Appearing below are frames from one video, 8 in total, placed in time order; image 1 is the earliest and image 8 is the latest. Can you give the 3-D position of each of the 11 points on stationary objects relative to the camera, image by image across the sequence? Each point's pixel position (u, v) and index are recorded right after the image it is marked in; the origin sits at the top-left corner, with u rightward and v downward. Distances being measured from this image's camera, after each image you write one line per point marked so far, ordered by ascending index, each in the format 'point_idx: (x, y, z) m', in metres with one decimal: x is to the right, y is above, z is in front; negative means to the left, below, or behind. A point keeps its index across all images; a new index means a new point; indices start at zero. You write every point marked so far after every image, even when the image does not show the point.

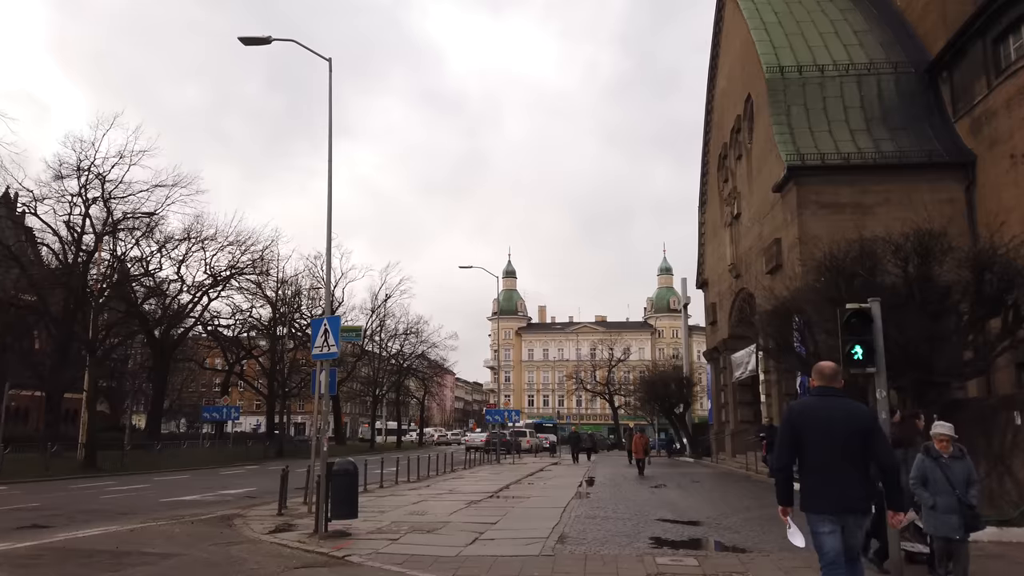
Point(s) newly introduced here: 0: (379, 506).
0: (-3.0, -4.9, +16.8) m
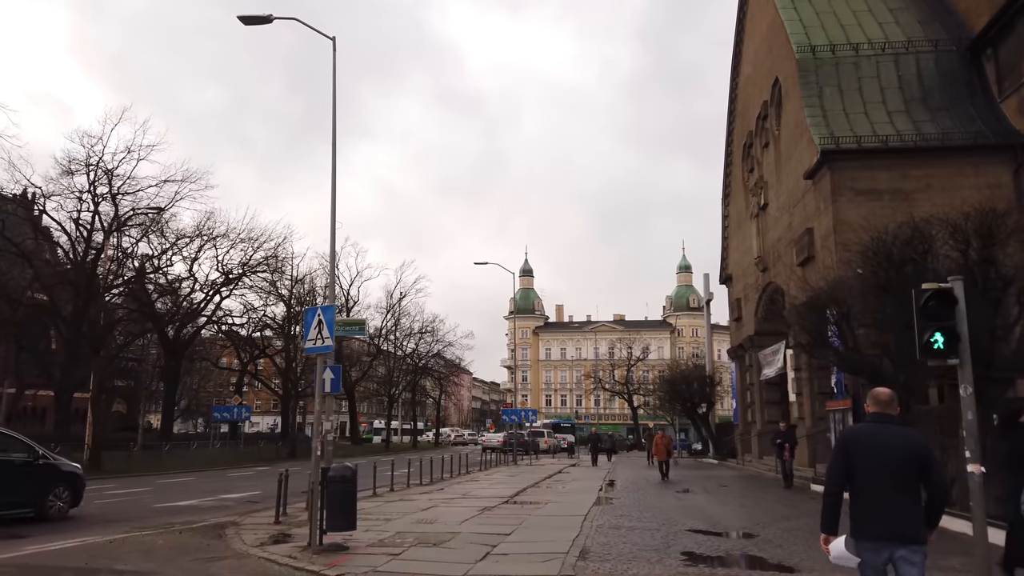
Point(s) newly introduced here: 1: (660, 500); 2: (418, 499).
0: (-2.7, -4.7, +15.6) m
1: (+3.6, -5.1, +18.1) m
2: (-2.4, -5.4, +19.1) m
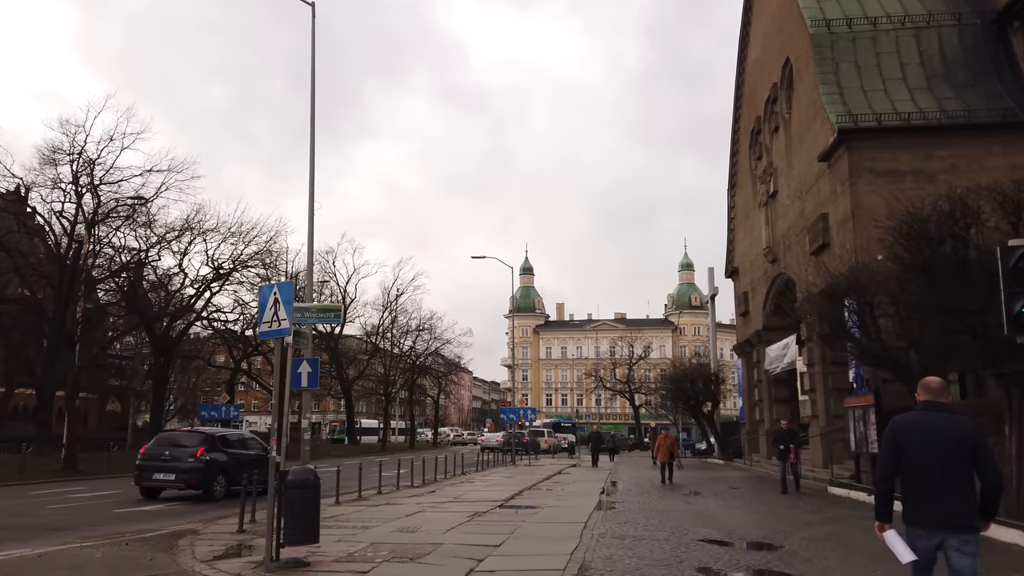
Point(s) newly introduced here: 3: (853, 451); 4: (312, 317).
0: (-2.8, -4.4, +14.2) m
1: (+3.5, -4.8, +16.7) m
2: (-2.5, -5.1, +17.7) m
3: (+8.8, -4.2, +19.2) m
4: (-3.6, -0.5, +13.3) m
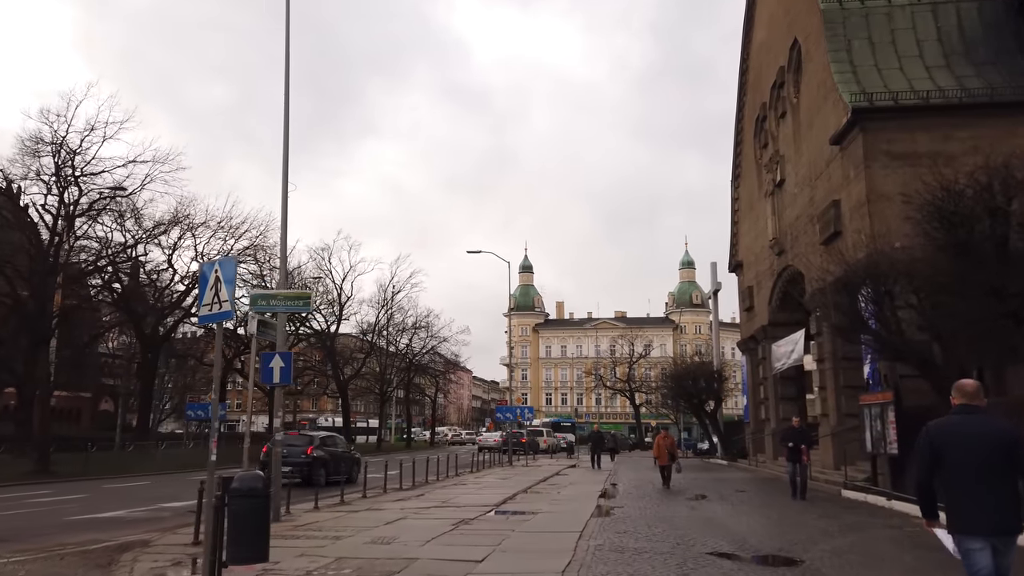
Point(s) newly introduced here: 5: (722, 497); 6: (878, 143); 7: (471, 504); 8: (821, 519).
0: (-3.0, -4.2, +12.9) m
1: (+3.3, -4.6, +15.4) m
2: (-2.7, -4.9, +16.5) m
3: (+8.6, -3.9, +18.0) m
4: (-3.8, -0.3, +12.0) m
5: (+5.3, -5.3, +18.8) m
6: (+9.4, +3.7, +19.2) m
7: (-1.0, -5.1, +17.8) m
8: (+5.7, -4.2, +13.6) m
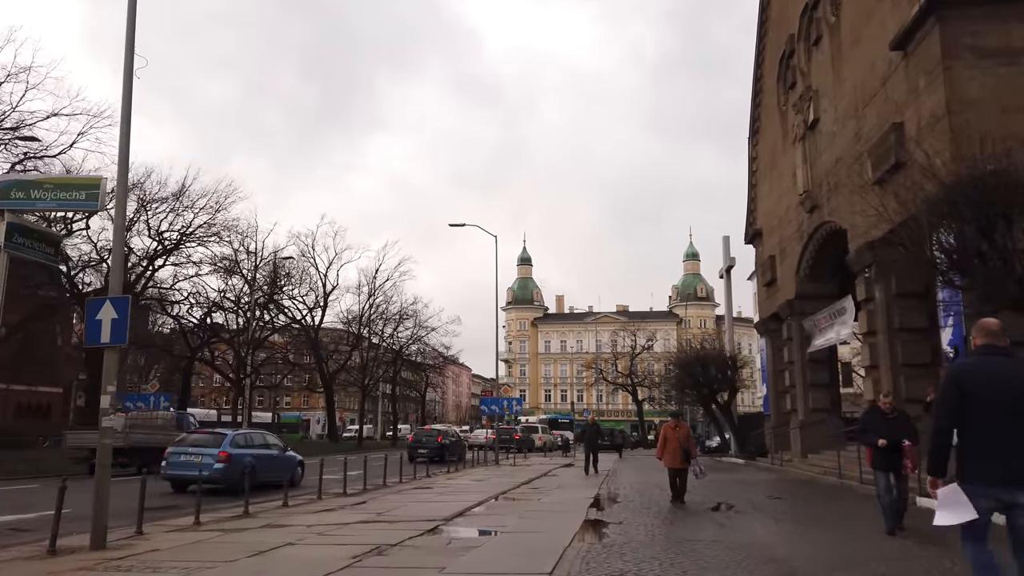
0: (-3.7, -3.0, +8.2) m
1: (+2.6, -3.4, +10.7) m
2: (-3.4, -3.7, +11.7) m
3: (+7.9, -2.8, +13.2) m
4: (-4.5, +0.9, +7.3) m
5: (+4.6, -4.1, +14.0) m
6: (+8.7, +4.9, +14.4) m
7: (-1.7, -4.0, +13.0) m
8: (+4.9, -3.1, +8.8) m
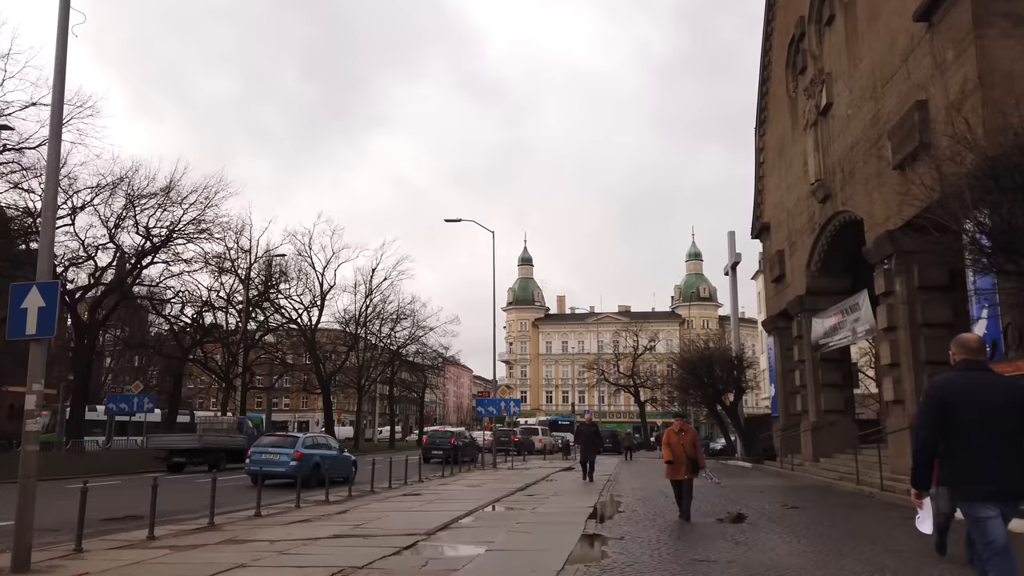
0: (-3.9, -2.8, +6.9) m
1: (+2.4, -3.3, +9.4) m
2: (-3.6, -3.6, +10.5) m
3: (+7.7, -2.6, +11.9) m
4: (-4.7, +1.1, +6.1) m
5: (+4.4, -3.9, +12.8) m
6: (+8.5, +5.1, +13.2) m
7: (-1.9, -3.8, +11.8) m
8: (+4.8, -2.9, +7.6) m
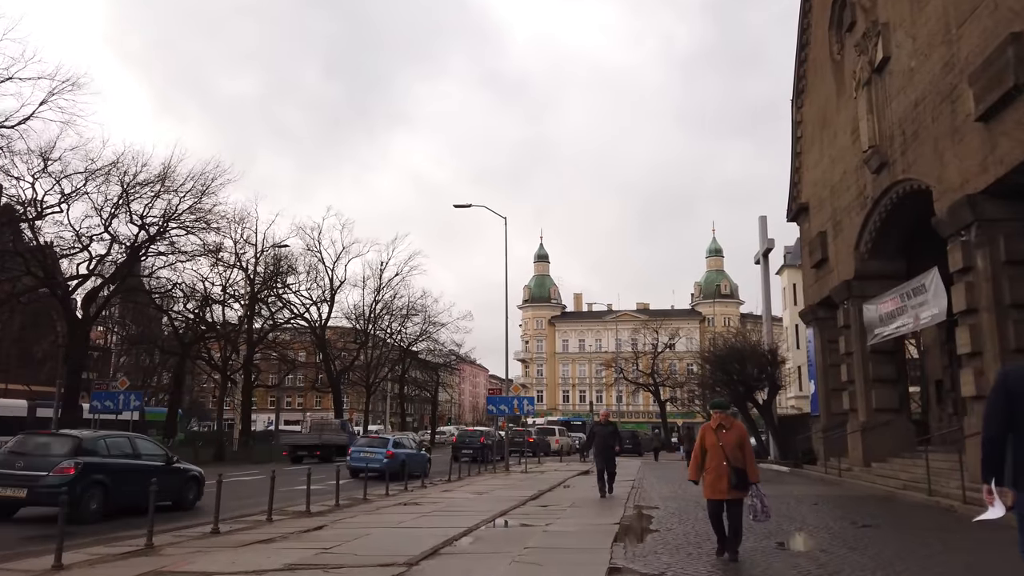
0: (-3.9, -2.4, +4.5) m
1: (+2.4, -2.8, +6.8) m
2: (-3.6, -3.1, +8.0) m
3: (+7.8, -2.1, +9.2) m
4: (-4.7, +1.5, +3.6) m
5: (+4.5, -3.5, +10.2) m
6: (+8.6, +5.6, +10.5) m
7: (-1.8, -3.4, +9.3) m
8: (+4.7, -2.4, +5.0) m
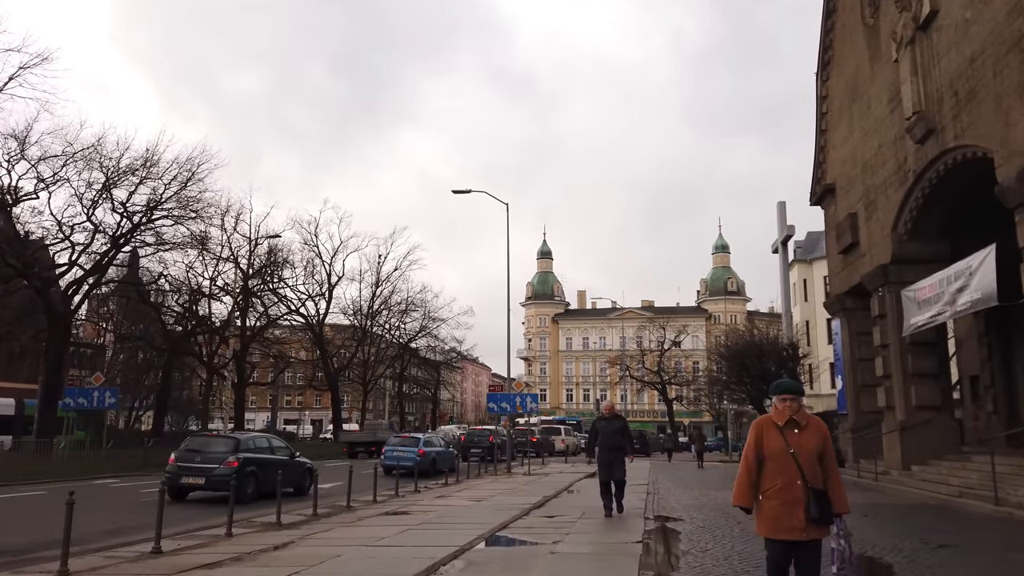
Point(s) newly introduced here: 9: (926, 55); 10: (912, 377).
0: (-3.9, -2.0, +2.5) m
1: (+2.4, -2.4, +4.8) m
2: (-3.6, -2.7, +6.0) m
3: (+7.8, -1.7, +7.2) m
4: (-4.7, +1.9, +1.6) m
5: (+4.5, -3.1, +8.1) m
6: (+8.6, +5.9, +8.4) m
7: (-1.8, -3.0, +7.3) m
8: (+4.7, -2.0, +2.9) m
9: (+9.5, +5.3, +17.0) m
10: (+10.6, -2.3, +19.7) m
